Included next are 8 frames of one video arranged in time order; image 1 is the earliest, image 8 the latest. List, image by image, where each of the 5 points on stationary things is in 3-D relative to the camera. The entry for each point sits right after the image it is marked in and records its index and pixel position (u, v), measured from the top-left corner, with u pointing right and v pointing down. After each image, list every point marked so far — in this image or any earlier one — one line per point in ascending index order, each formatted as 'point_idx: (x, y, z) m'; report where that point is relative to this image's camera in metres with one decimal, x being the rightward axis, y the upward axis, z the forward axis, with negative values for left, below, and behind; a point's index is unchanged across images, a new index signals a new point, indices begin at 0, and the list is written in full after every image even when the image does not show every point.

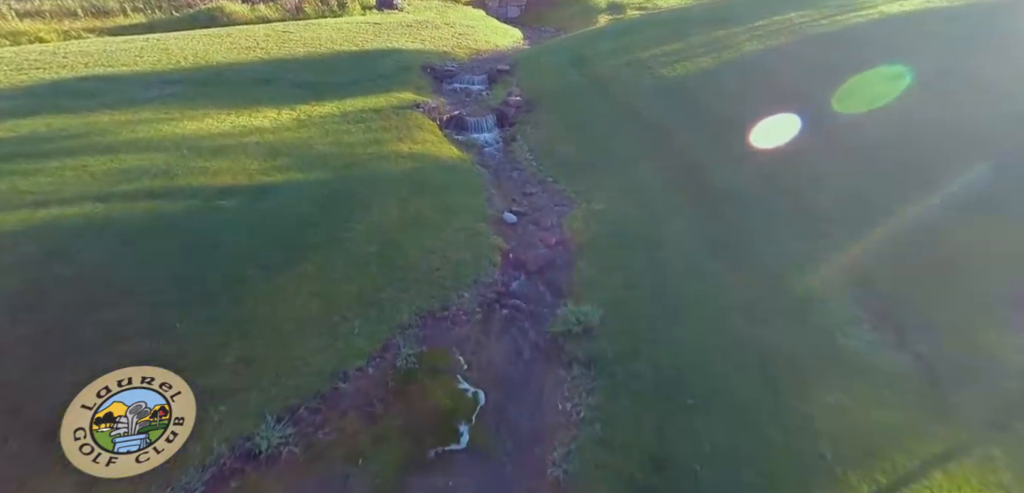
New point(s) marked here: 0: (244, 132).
0: (-10.1, +4.2, +18.5) m
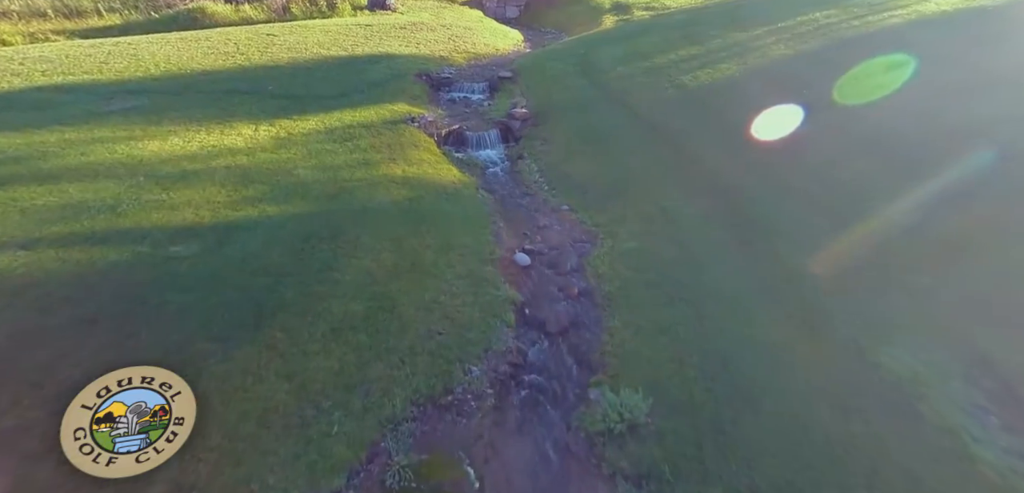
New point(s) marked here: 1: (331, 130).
0: (-9.8, +3.0, +16.1) m
1: (-7.0, +4.5, +18.9) m
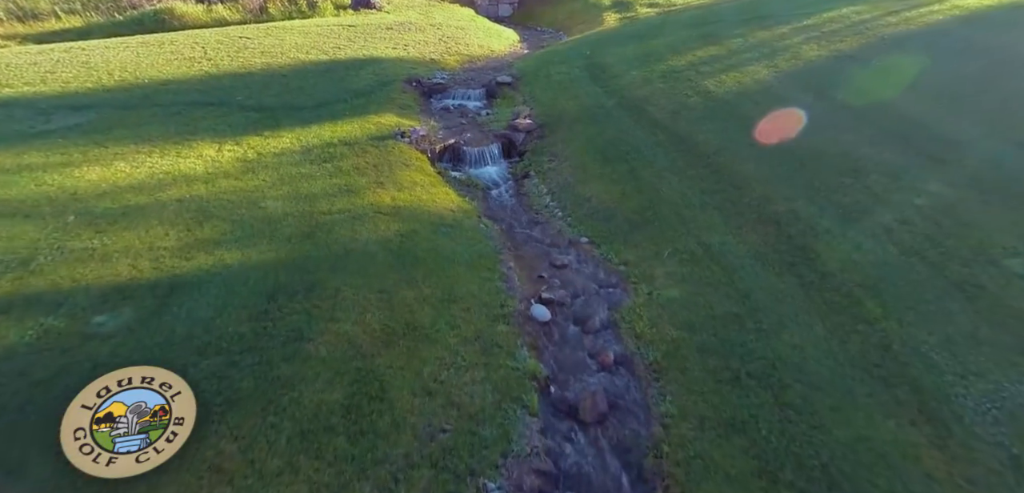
0: (-9.6, +1.7, +13.5) m
1: (-6.9, +3.3, +16.4) m
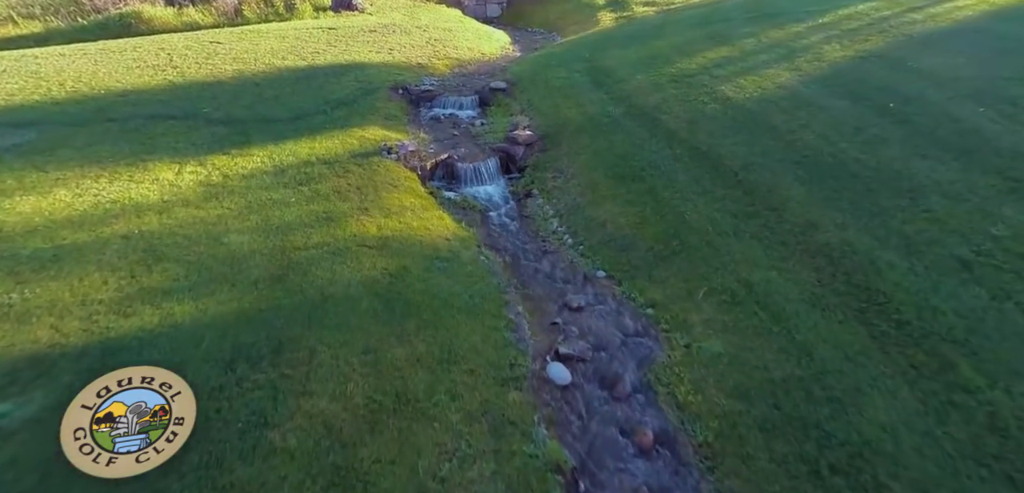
0: (-9.5, +0.7, +11.6) m
1: (-6.8, +2.3, +14.5) m
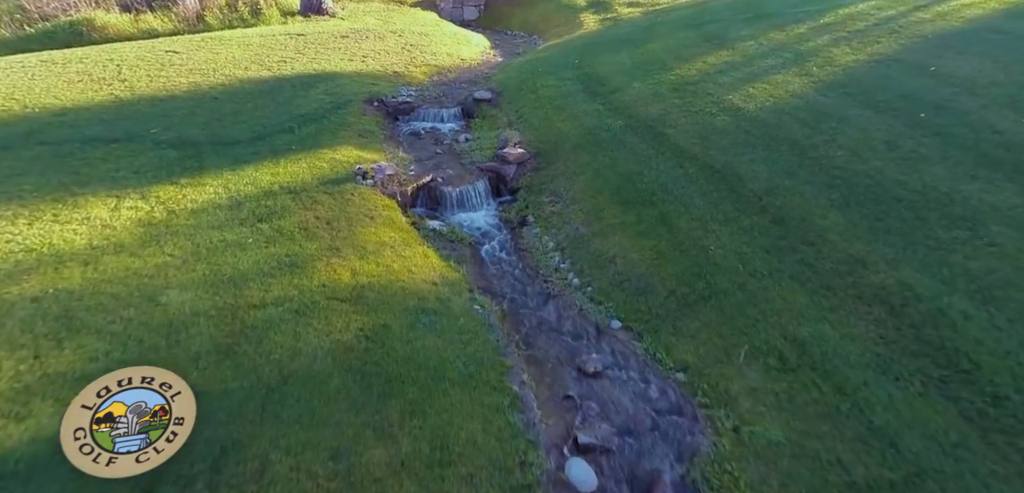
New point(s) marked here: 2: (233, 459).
0: (-9.5, -0.5, +9.5) m
1: (-7.0, +1.2, +12.5) m
2: (-3.7, -2.8, +6.5) m
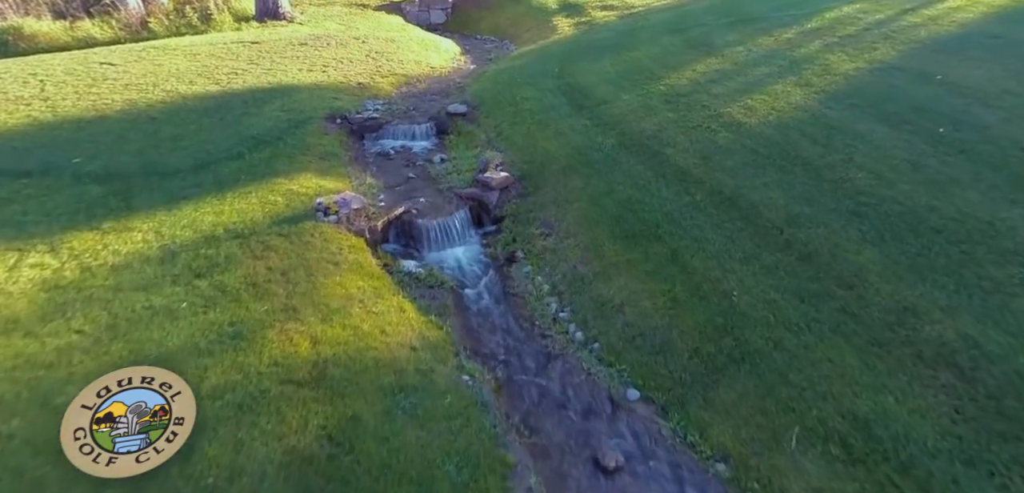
0: (-9.5, -1.8, +7.2) m
1: (-7.2, -0.1, +10.4) m
2: (-3.5, -3.9, +4.6) m
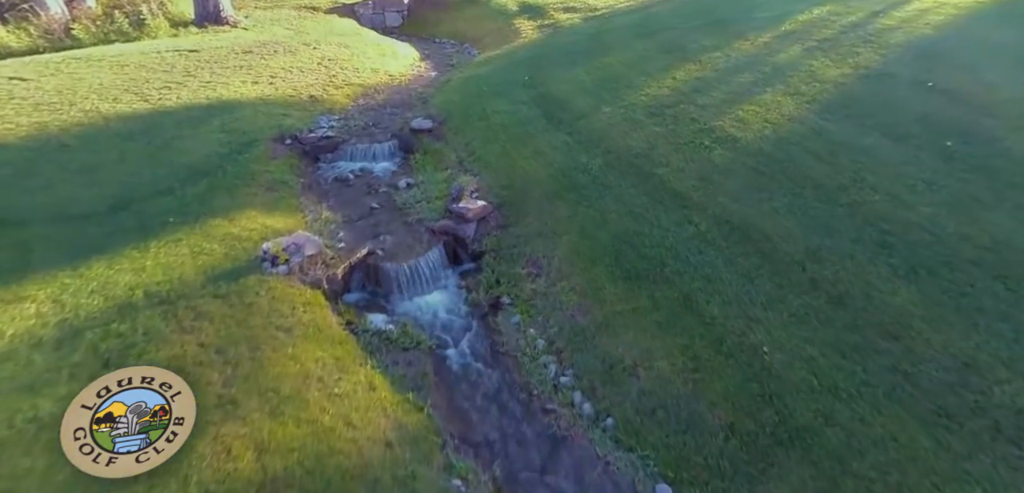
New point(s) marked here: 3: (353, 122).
0: (-9.4, -3.2, +4.9) m
1: (-7.4, -1.3, +8.3) m
2: (-3.1, -5.0, +2.7) m
3: (-6.0, +4.7, +18.5) m
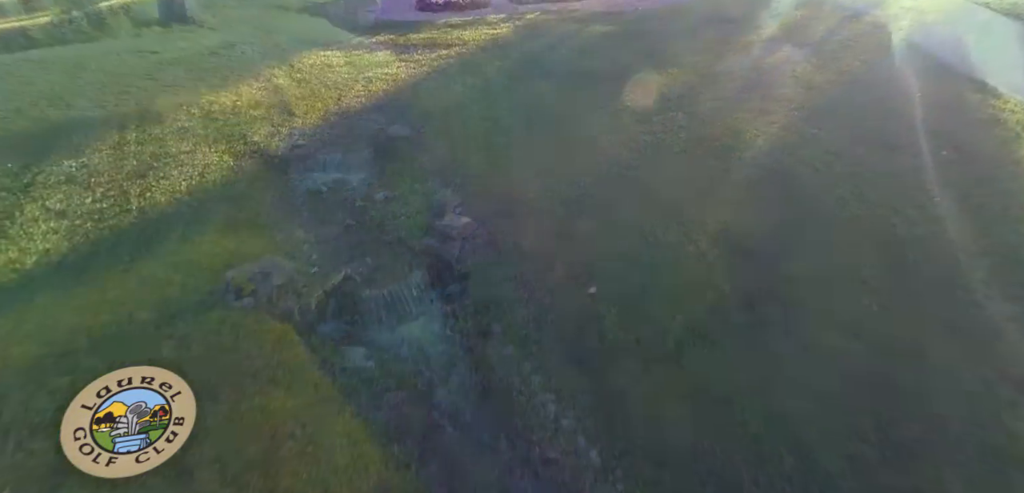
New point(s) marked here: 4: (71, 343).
0: (-9.3, -3.9, +3.7) m
1: (-7.5, -2.0, +7.1) m
2: (-2.8, -5.7, +1.9) m
3: (-6.6, +4.1, +17.4) m
4: (-7.1, -1.4, +8.0) m
